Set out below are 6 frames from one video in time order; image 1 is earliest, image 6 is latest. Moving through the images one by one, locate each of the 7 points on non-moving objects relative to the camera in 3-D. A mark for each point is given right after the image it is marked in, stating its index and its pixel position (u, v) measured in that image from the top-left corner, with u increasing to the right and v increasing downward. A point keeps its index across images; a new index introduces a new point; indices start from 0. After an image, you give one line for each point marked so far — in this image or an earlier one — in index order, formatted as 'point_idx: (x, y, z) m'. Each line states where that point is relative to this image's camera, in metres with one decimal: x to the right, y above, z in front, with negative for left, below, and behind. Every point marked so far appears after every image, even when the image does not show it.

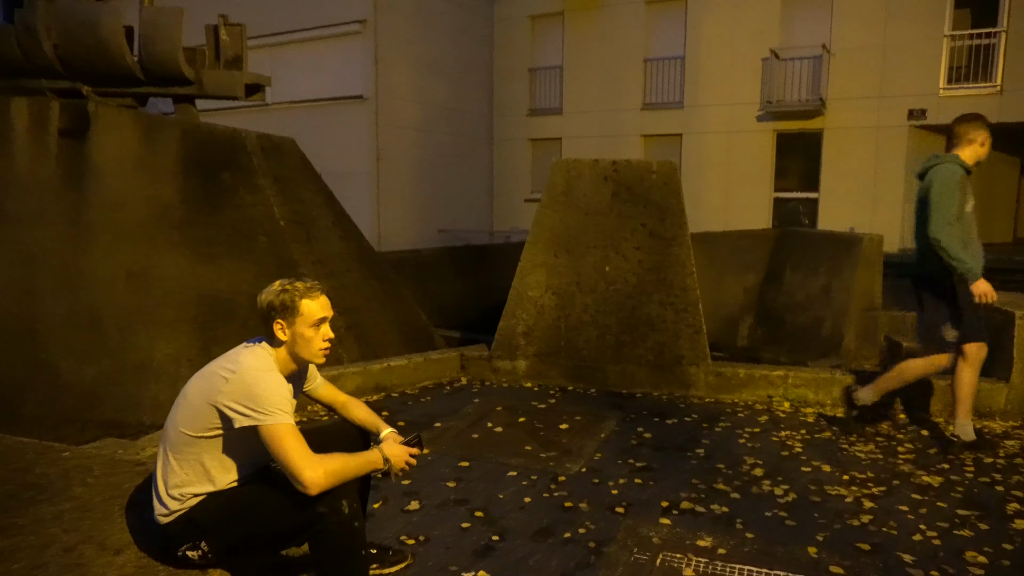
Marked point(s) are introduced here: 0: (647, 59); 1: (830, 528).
0: (+2.9, +5.1, +15.4) m
1: (+1.4, -1.1, +3.1) m
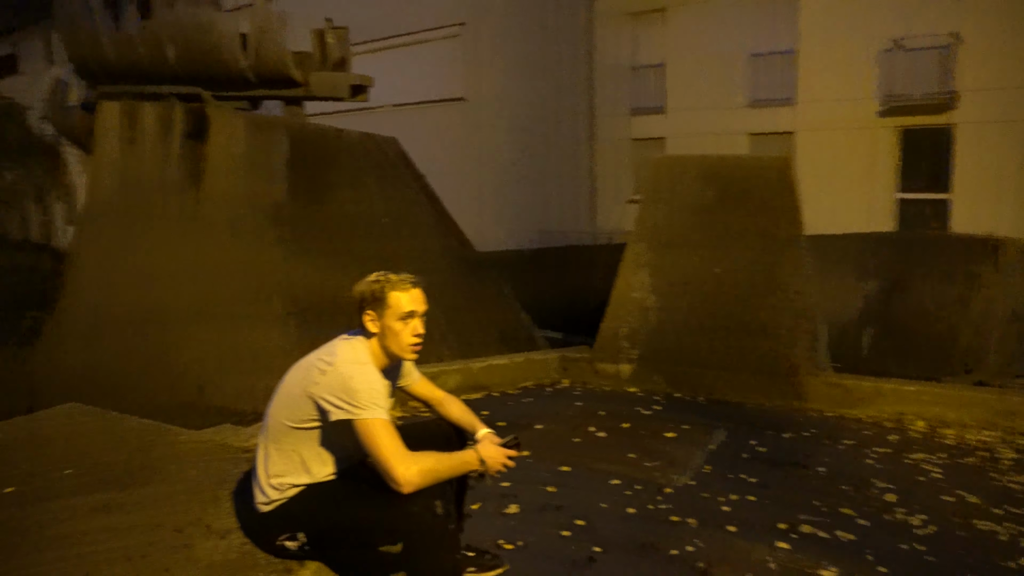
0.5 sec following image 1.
0: (+5.1, +5.0, +14.8) m
1: (+1.8, -1.1, +2.8) m
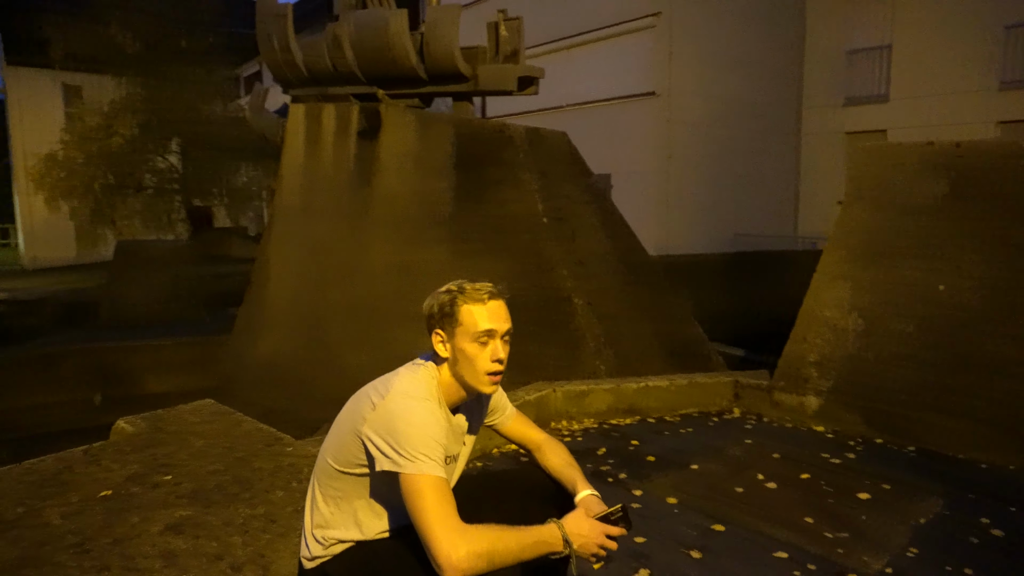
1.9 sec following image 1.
0: (+8.7, +4.7, +12.3) m
1: (+2.1, -1.2, +1.7) m
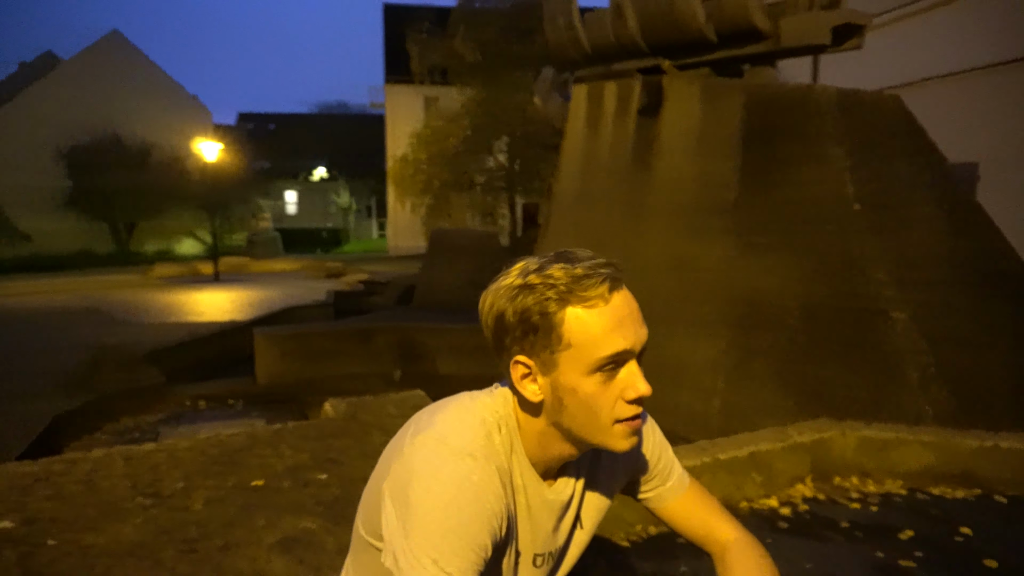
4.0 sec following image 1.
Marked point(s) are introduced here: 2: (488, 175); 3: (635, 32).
0: (+12.9, +4.0, +6.6) m
1: (+2.0, -1.3, -0.1) m
2: (-0.5, +2.7, +16.6) m
3: (+1.0, +2.1, +5.7) m
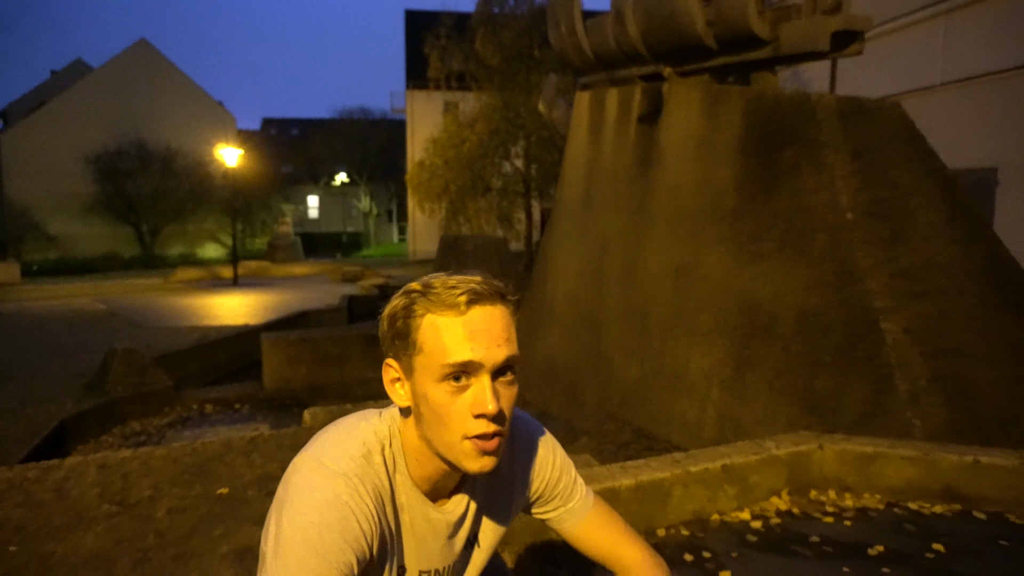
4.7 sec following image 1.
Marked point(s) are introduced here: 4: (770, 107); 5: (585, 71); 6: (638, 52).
0: (+12.9, +3.9, +6.2) m
1: (+1.8, -1.4, -0.1) m
2: (-0.2, +2.6, +16.6) m
3: (+1.0, +2.0, +5.7) m
4: (+1.9, +1.3, +5.2) m
5: (+0.6, +2.0, +6.4) m
6: (+1.0, +1.9, +5.8) m
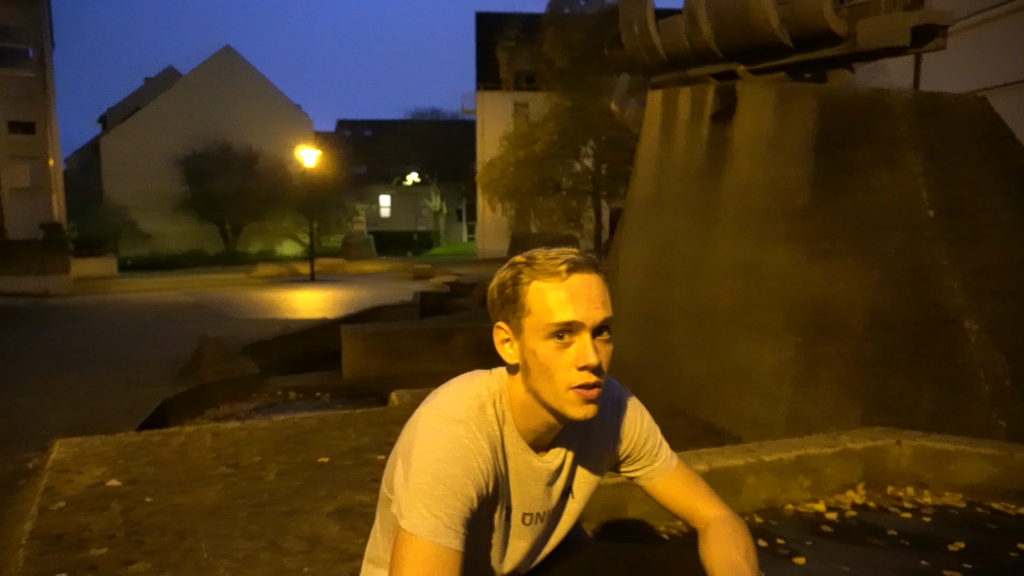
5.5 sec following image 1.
0: (+13.5, +3.8, +5.1) m
1: (+1.8, -1.3, -0.1) m
2: (+1.5, +2.6, +16.7) m
3: (+1.6, +2.1, +5.7) m
4: (+2.5, +1.3, +5.1) m
5: (+1.3, +2.0, +6.4) m
6: (+1.6, +2.0, +5.8) m
